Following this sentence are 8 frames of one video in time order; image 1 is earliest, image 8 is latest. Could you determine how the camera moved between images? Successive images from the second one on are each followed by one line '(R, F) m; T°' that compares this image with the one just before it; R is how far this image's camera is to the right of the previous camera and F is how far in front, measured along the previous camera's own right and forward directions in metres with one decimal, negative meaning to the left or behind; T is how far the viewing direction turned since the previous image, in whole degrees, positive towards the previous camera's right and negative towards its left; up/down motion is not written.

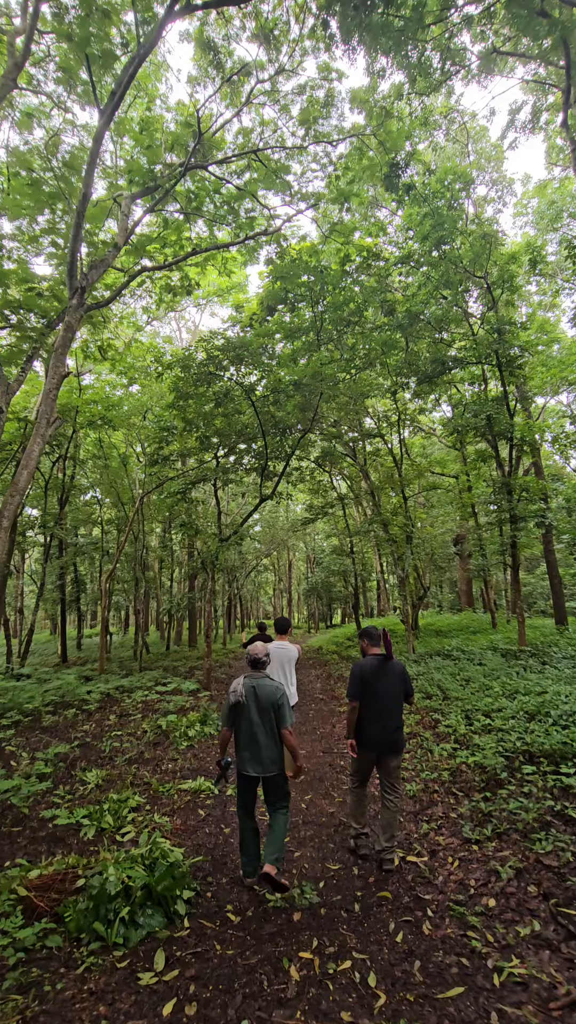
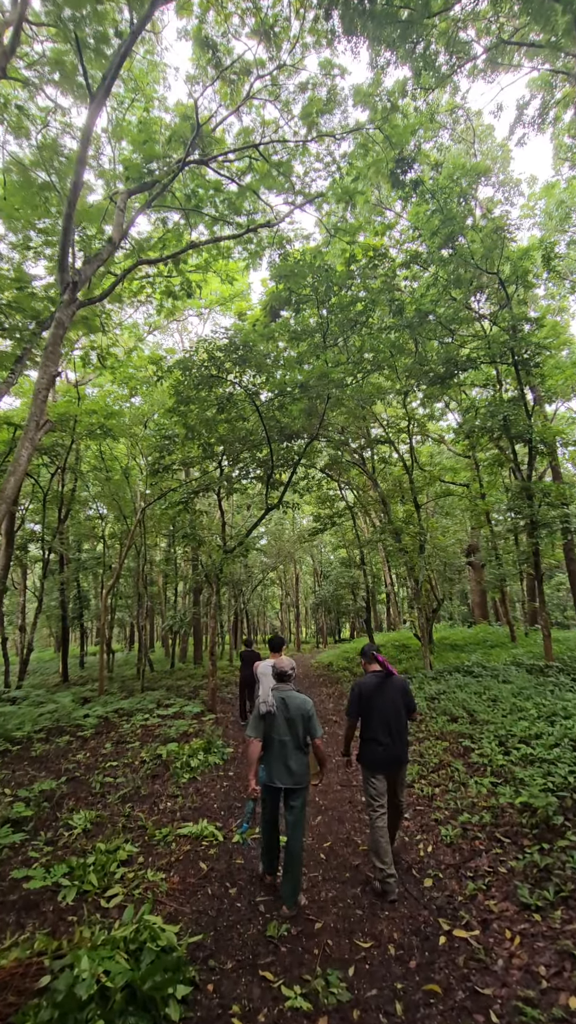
(0.0, +0.4) m; -1°
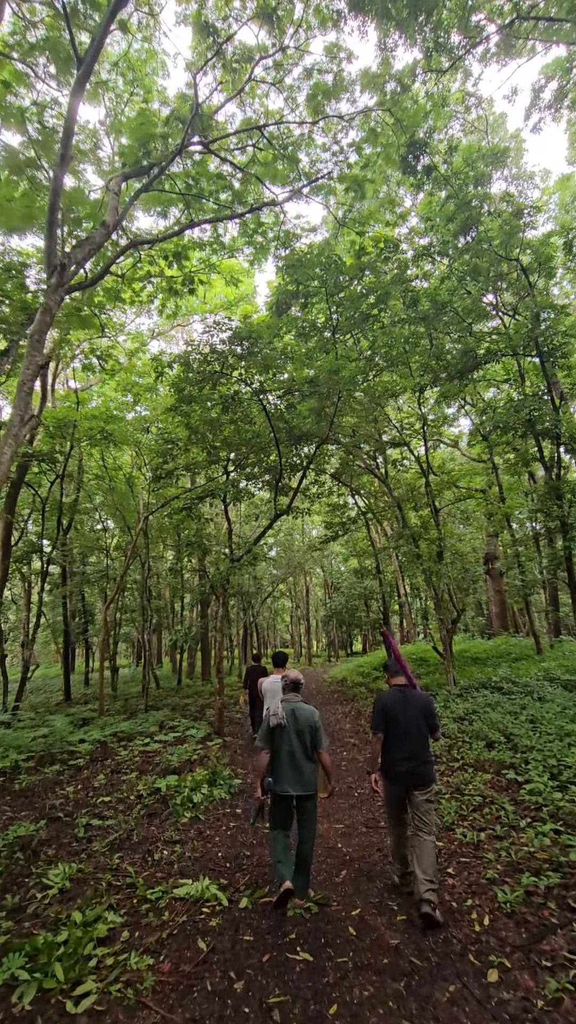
(0.0, +0.5) m; -1°
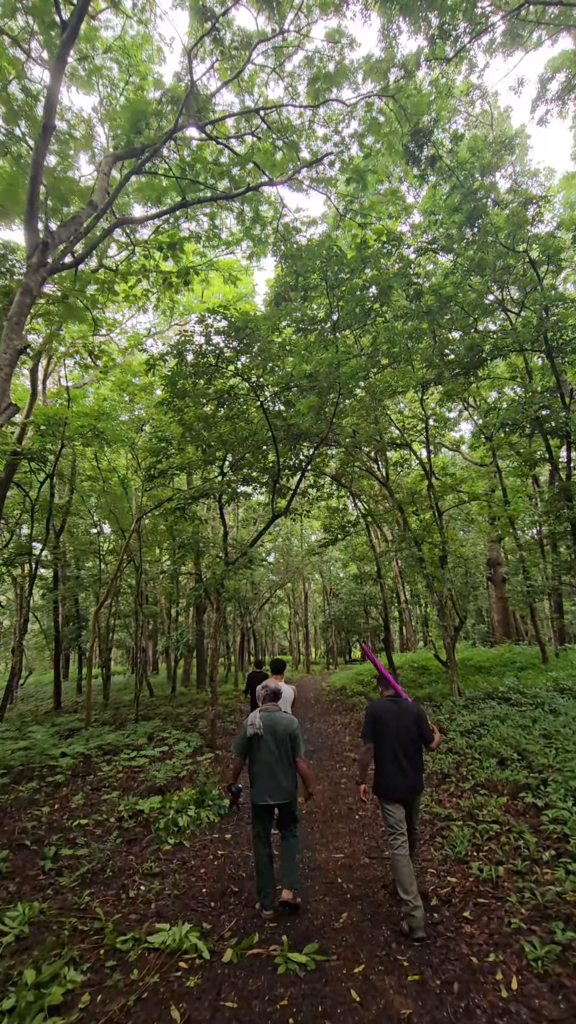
(0.0, +0.3) m; 0°
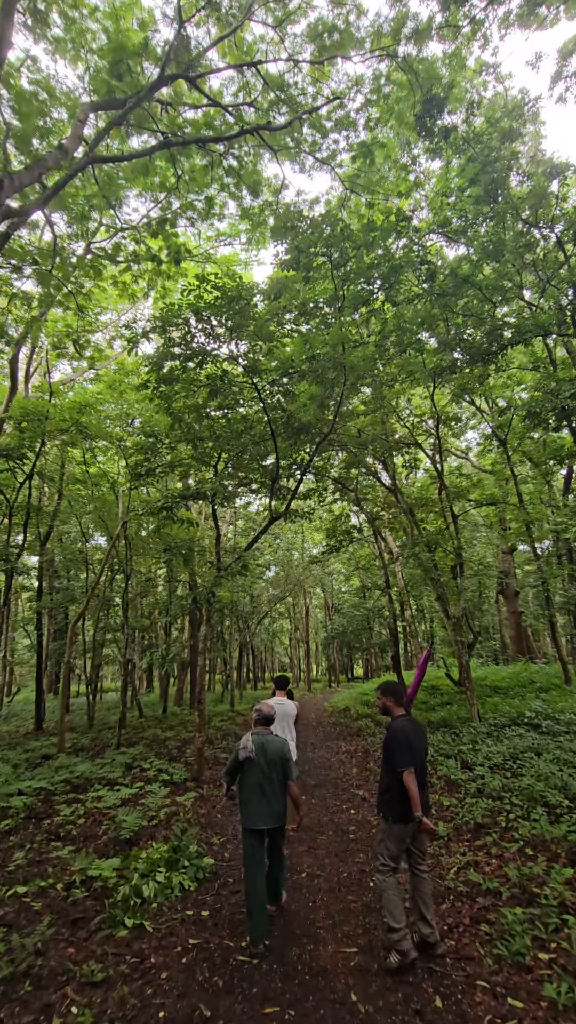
(0.0, +0.8) m; 0°
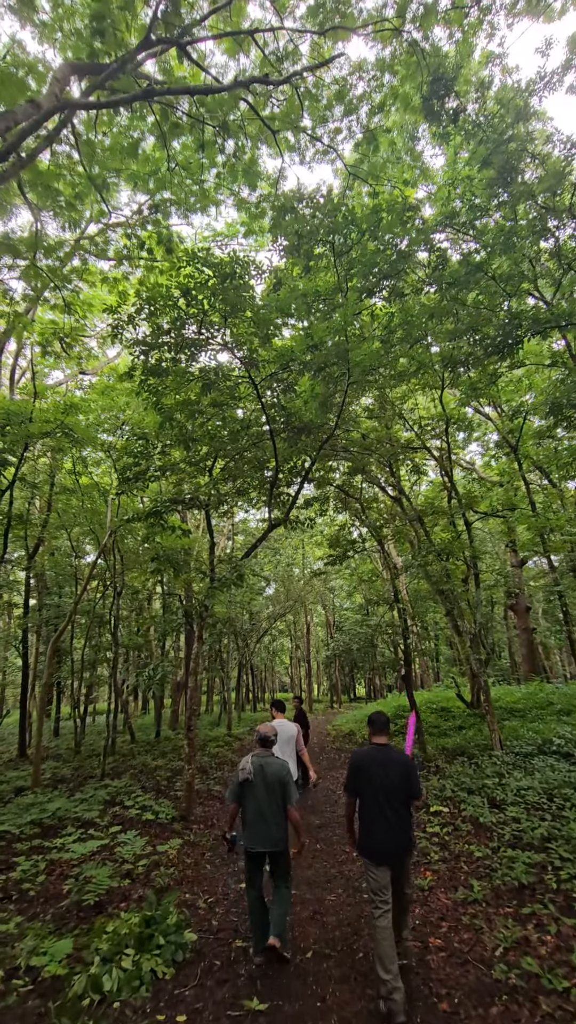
(0.0, +0.6) m; 0°
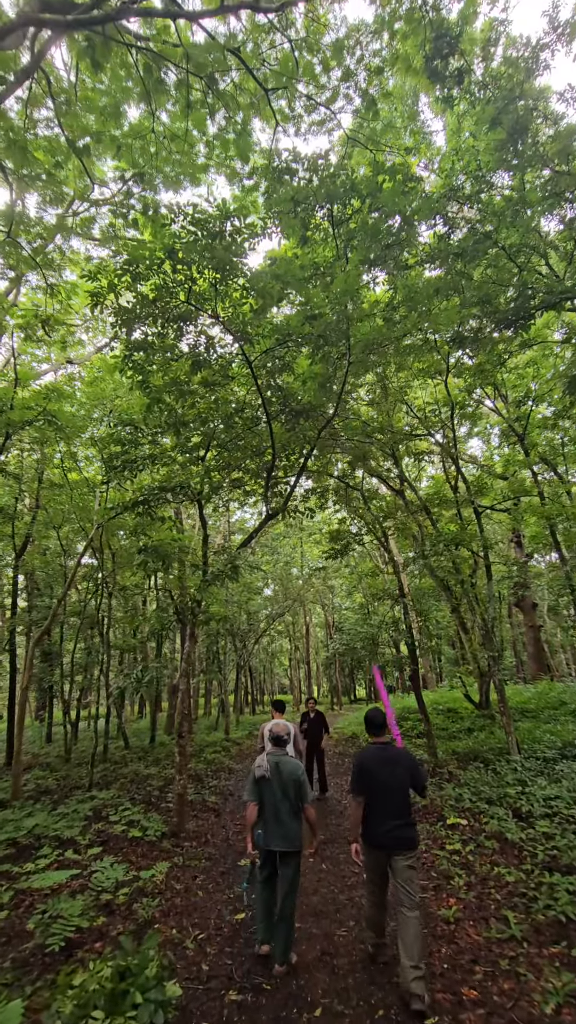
(0.0, +0.4) m; 0°
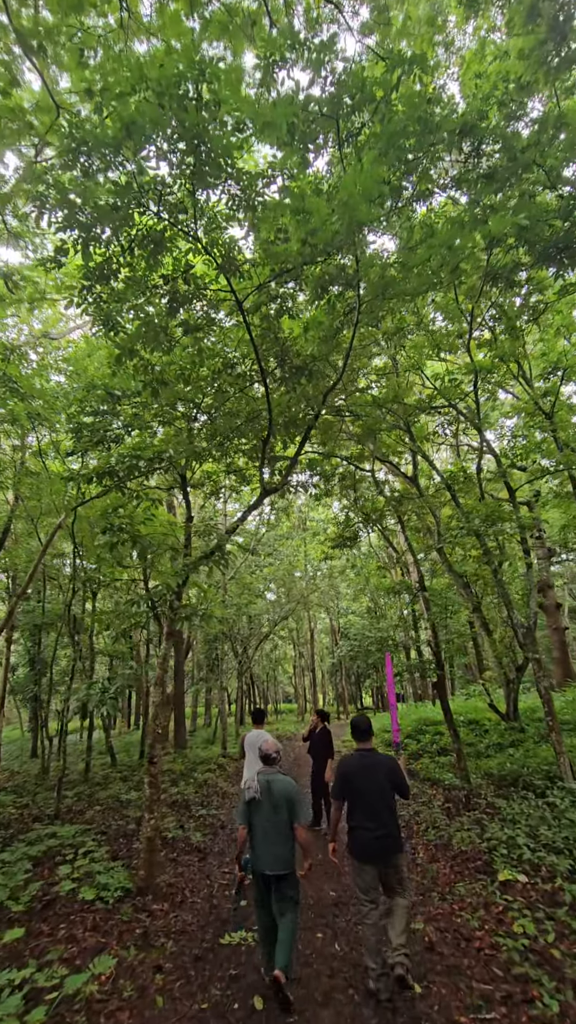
(0.0, +1.0) m; 0°
